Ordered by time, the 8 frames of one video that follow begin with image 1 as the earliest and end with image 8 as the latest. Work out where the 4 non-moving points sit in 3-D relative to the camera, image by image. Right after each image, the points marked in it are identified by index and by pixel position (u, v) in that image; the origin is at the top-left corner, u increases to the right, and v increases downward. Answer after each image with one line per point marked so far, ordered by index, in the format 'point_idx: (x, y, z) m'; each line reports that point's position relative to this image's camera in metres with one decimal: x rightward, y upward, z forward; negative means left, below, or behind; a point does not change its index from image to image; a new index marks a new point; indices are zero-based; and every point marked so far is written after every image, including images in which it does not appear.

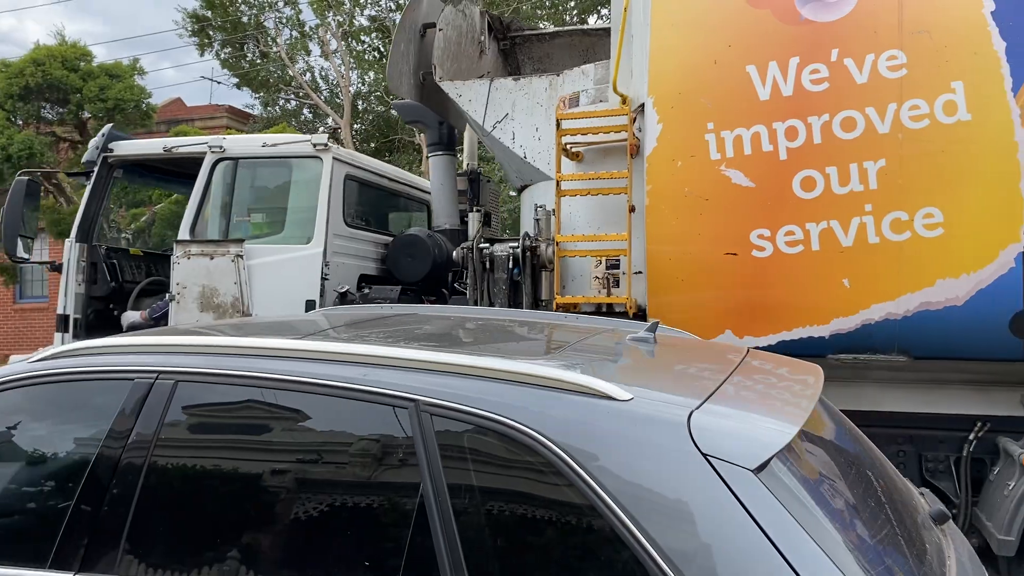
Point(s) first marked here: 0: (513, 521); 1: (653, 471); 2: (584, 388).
0: (0.0, -0.4, +1.6) m
1: (+0.3, -0.3, +1.5) m
2: (+0.1, -0.2, +1.7) m
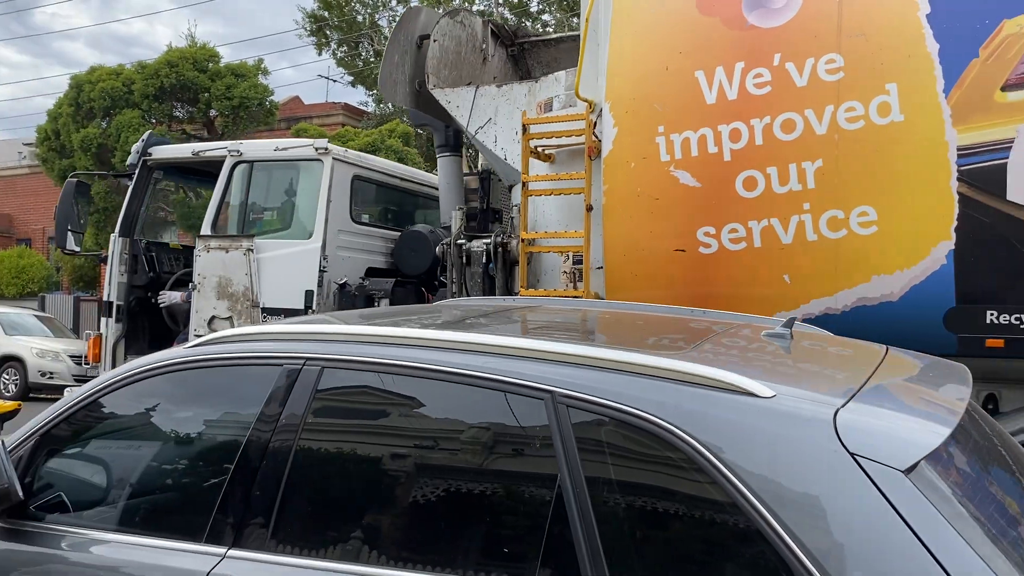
0: (+0.2, -0.4, +1.6) m
1: (+0.5, -0.3, +1.5) m
2: (+0.4, -0.2, +1.7) m
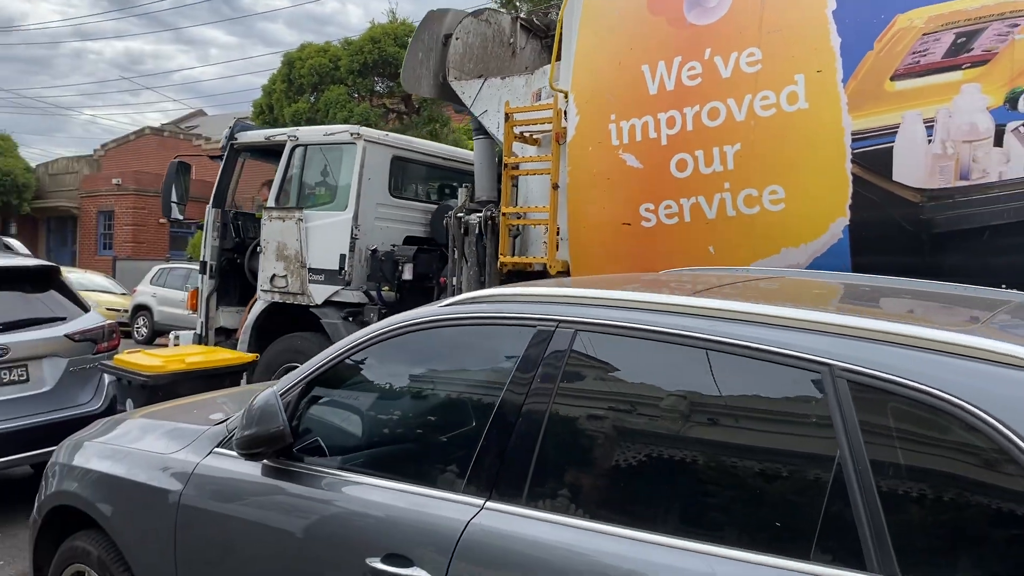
0: (+0.7, -0.4, +1.5) m
1: (+0.9, -0.3, +1.4) m
2: (+0.8, -0.1, +1.5) m
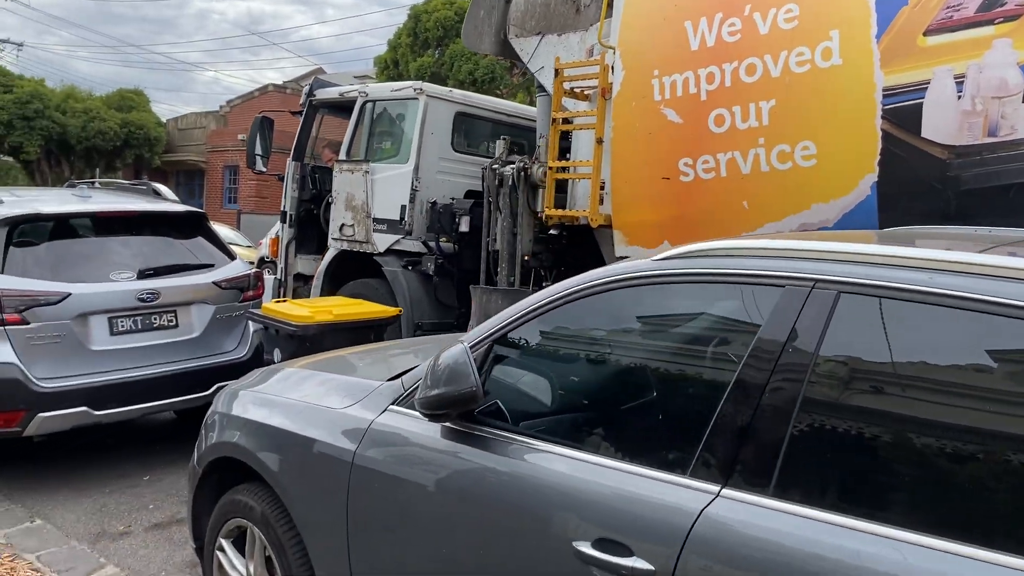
0: (+1.0, -0.3, +1.2) m
1: (+1.2, -0.2, +1.1) m
2: (+1.2, -0.1, +1.2) m
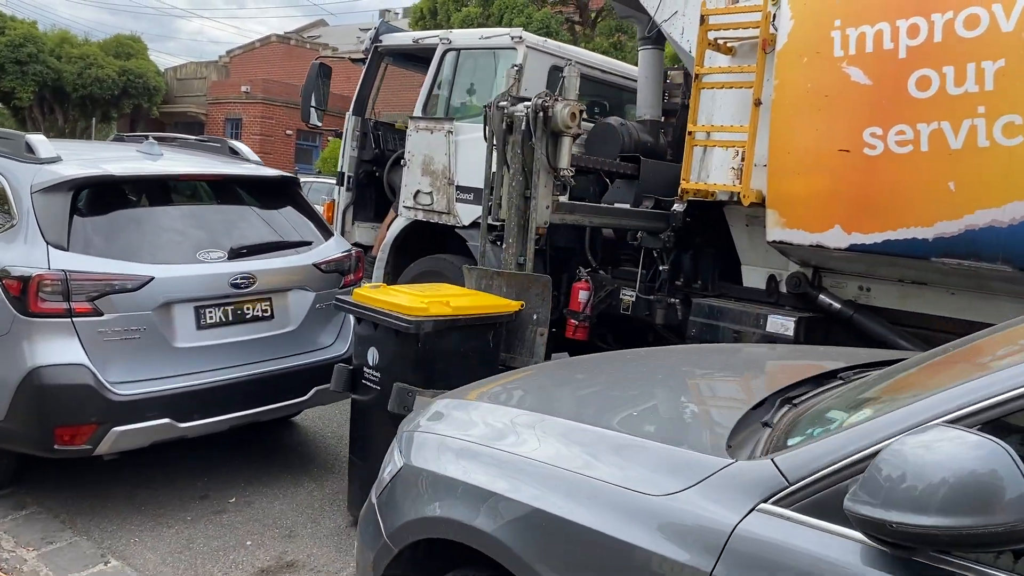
0: (+1.6, -0.4, +0.6) m
1: (+1.8, -0.4, +0.5) m
2: (+1.8, -0.2, +0.6) m
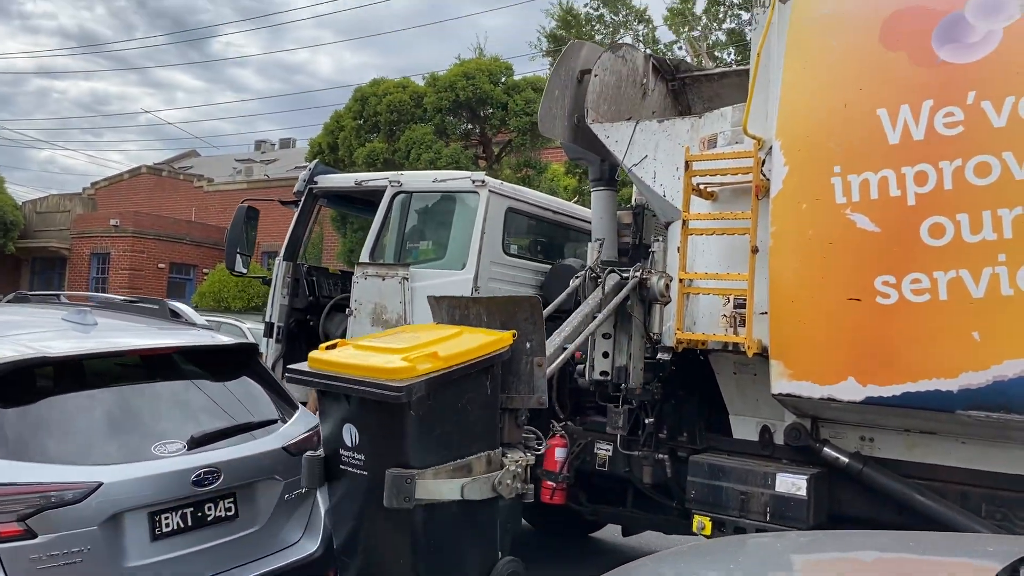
0: (+2.0, -0.6, +0.4) m
1: (+2.2, -0.5, +0.3) m
2: (+2.2, -0.4, +0.5) m
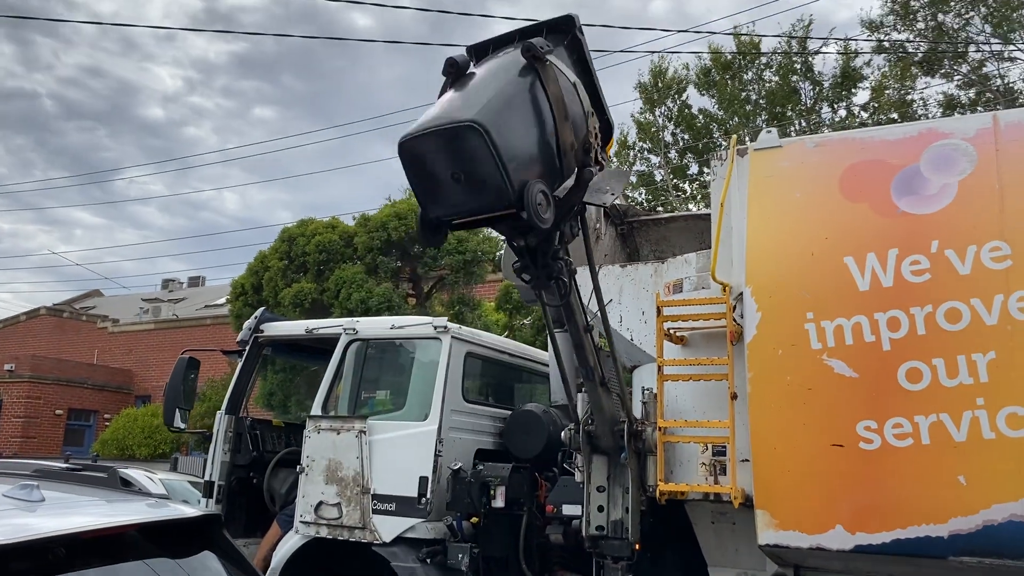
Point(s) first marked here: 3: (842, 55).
0: (+2.3, -0.7, +0.5) m
1: (+2.5, -0.6, +0.4) m
2: (+2.4, -0.5, +0.5) m
3: (+5.8, +4.1, +15.6) m
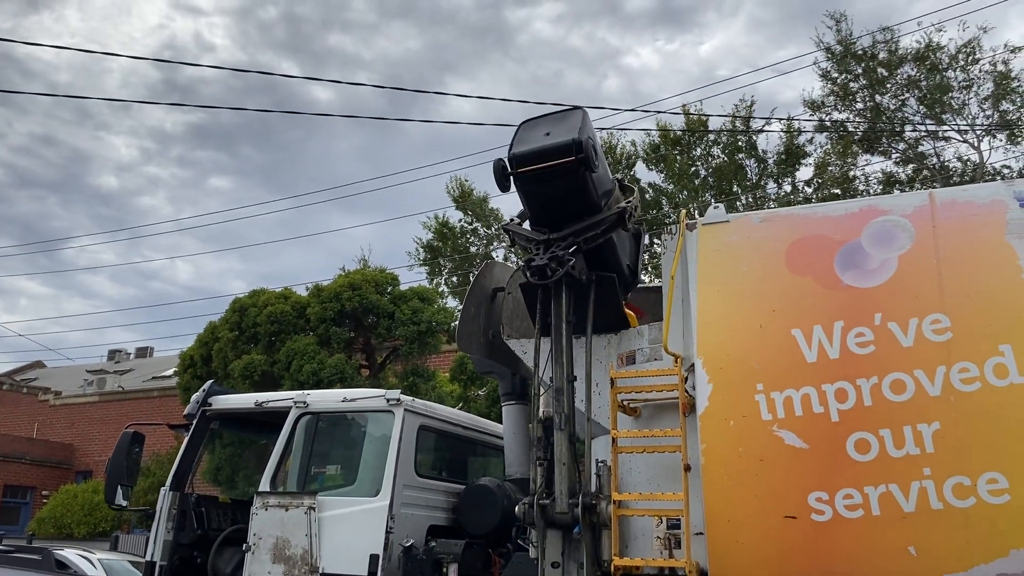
0: (+2.2, -0.7, +0.5) m
1: (+2.5, -0.6, +0.5) m
2: (+2.4, -0.5, +0.6) m
3: (+5.0, +2.8, +16.1) m
